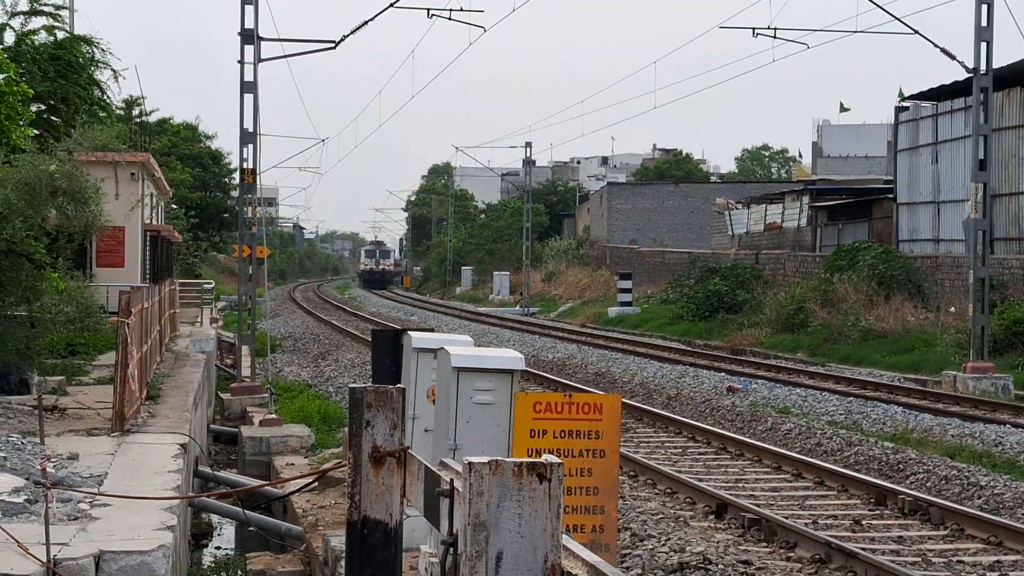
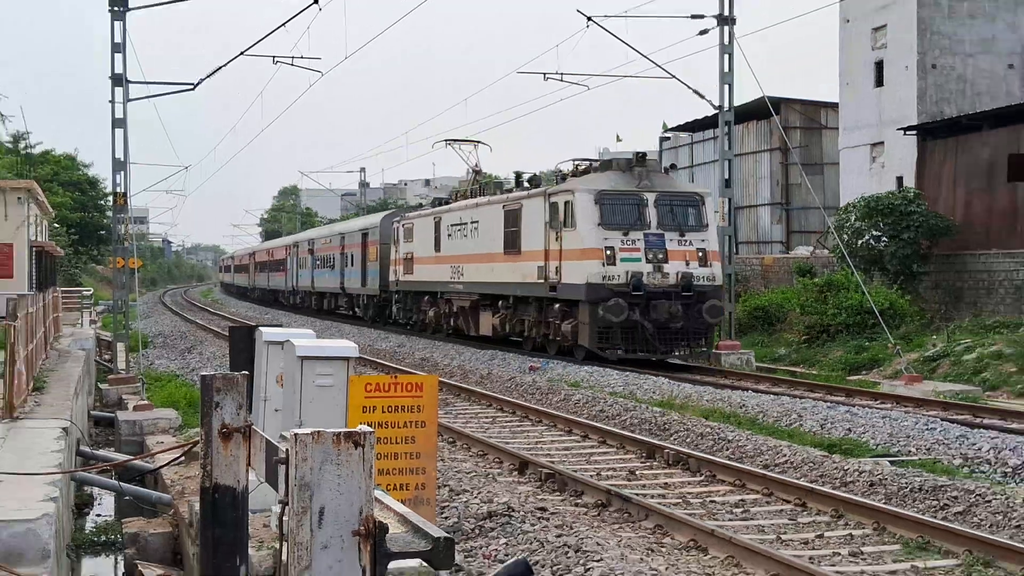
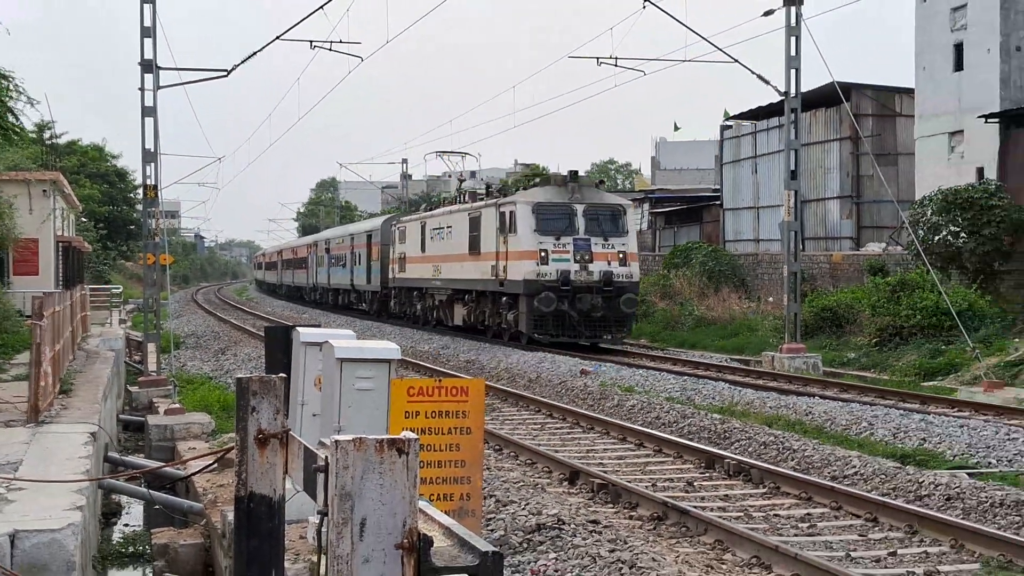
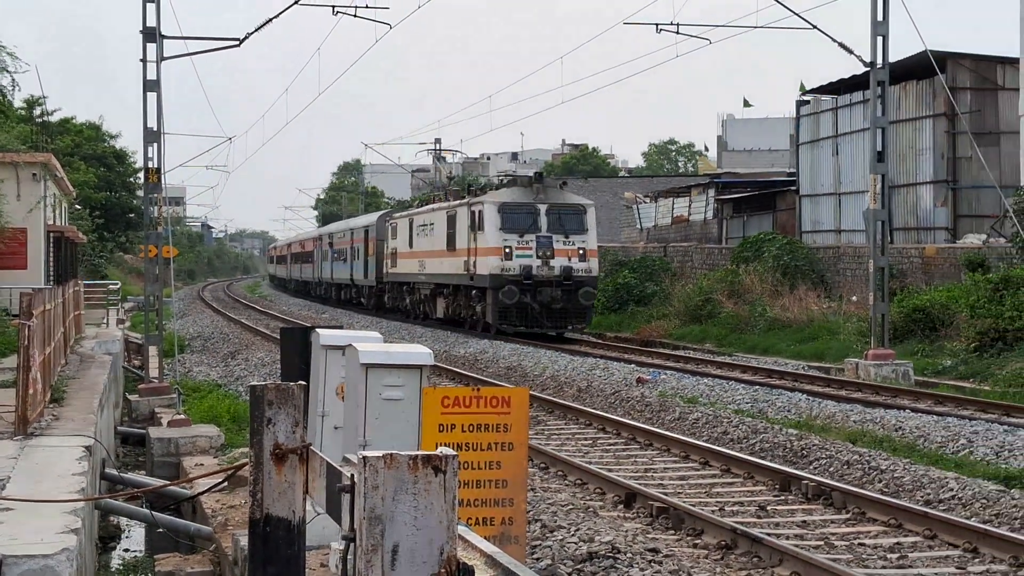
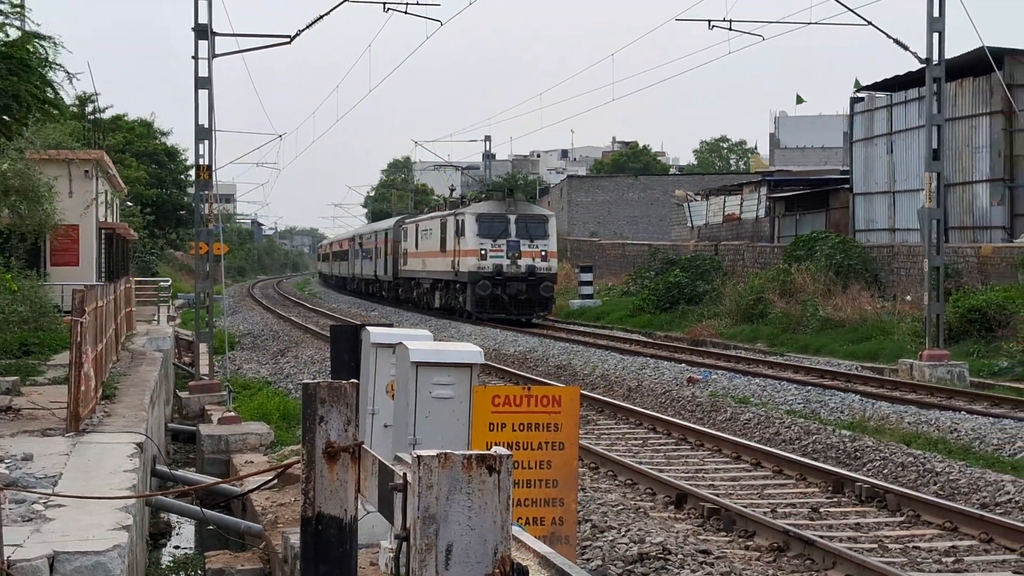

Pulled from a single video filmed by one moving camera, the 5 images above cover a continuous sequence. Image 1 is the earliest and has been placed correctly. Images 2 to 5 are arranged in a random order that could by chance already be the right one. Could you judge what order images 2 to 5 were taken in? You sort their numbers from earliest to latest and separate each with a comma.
5, 4, 3, 2
